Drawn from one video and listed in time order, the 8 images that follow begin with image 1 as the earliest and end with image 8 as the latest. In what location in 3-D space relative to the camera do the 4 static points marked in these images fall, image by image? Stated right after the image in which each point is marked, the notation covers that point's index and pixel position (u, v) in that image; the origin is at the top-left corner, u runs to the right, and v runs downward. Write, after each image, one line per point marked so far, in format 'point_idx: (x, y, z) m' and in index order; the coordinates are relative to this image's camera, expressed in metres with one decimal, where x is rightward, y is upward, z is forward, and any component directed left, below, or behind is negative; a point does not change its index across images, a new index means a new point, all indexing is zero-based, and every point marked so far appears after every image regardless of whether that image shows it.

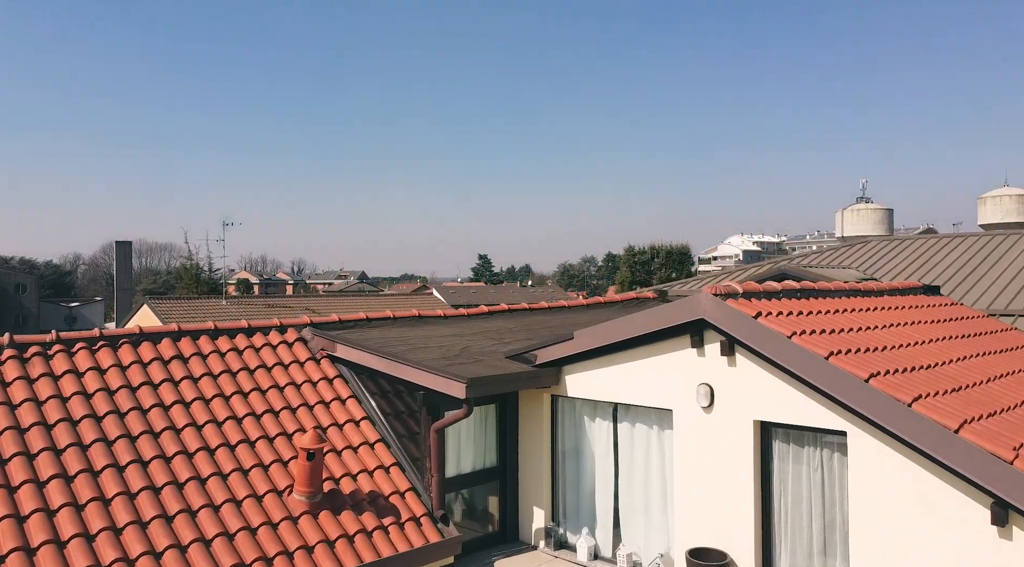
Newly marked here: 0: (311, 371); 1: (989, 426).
0: (-2.9, -1.3, +11.9) m
1: (+4.8, -1.4, +8.3) m
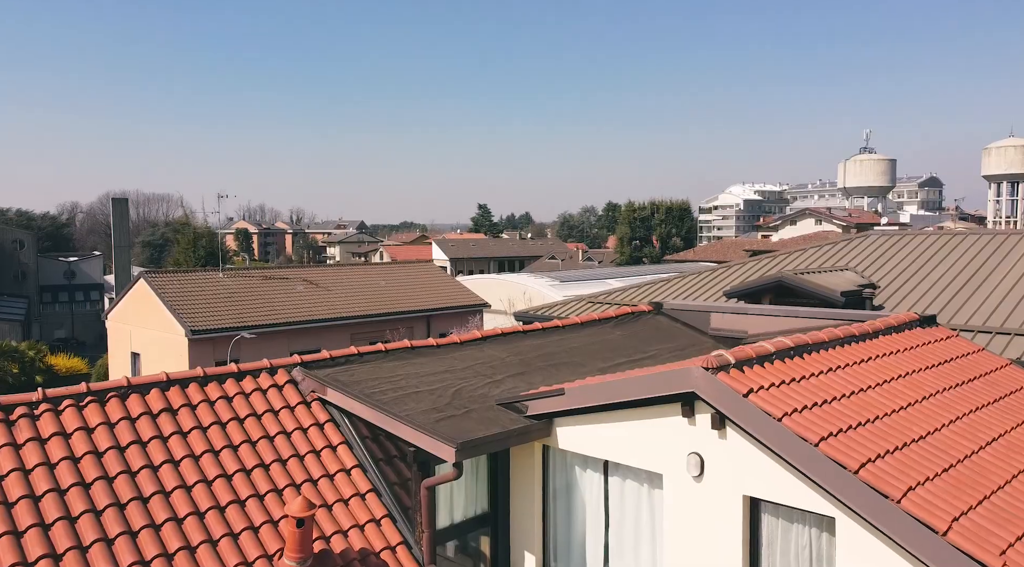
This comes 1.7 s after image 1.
0: (-3.1, -2.0, +11.9) m
1: (+4.7, -2.4, +8.3) m
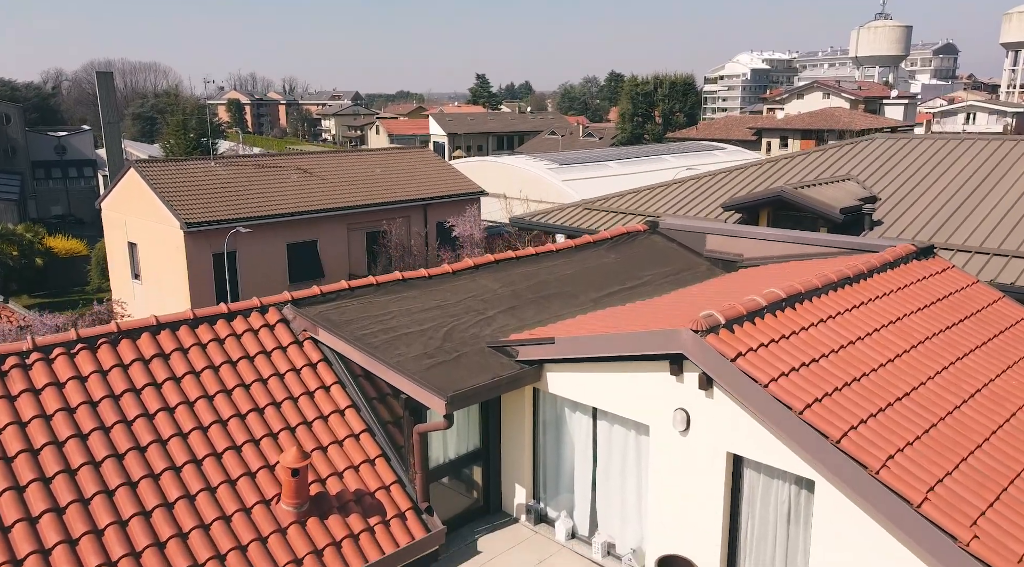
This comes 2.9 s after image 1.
0: (-3.2, -1.1, +12.0) m
1: (+4.6, -2.1, +8.5) m
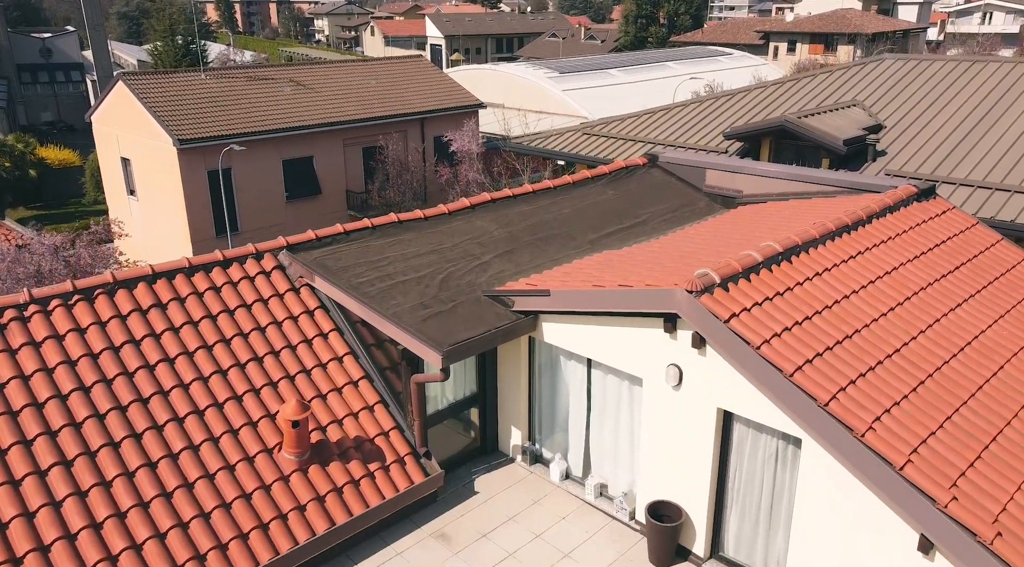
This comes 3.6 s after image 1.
0: (-3.2, -0.3, +12.1) m
1: (+4.5, -1.8, +8.7) m
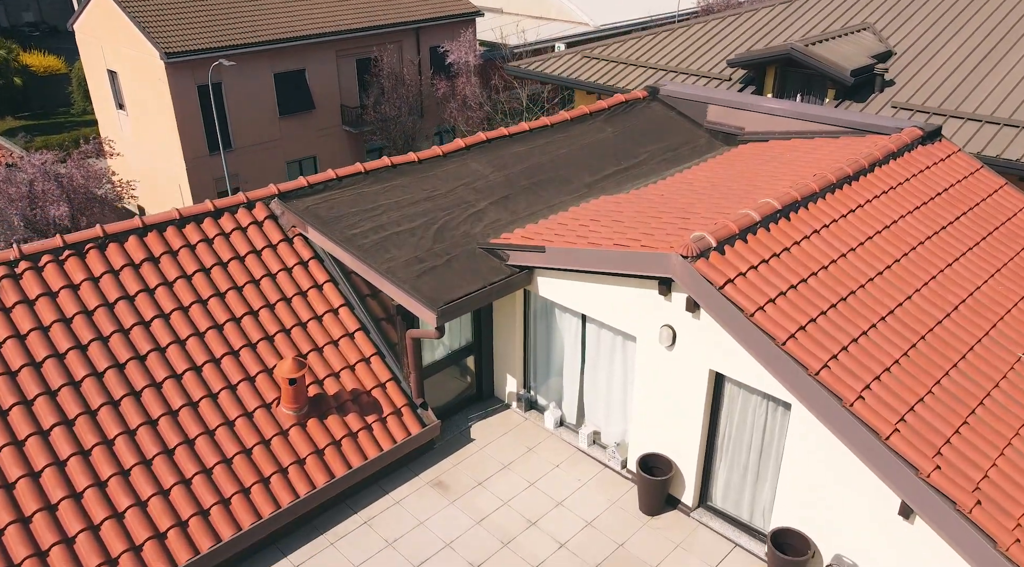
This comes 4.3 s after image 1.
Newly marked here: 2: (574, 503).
0: (-3.3, +0.4, +12.0) m
1: (+4.4, -1.4, +8.8) m
2: (+0.8, -3.0, +11.0) m
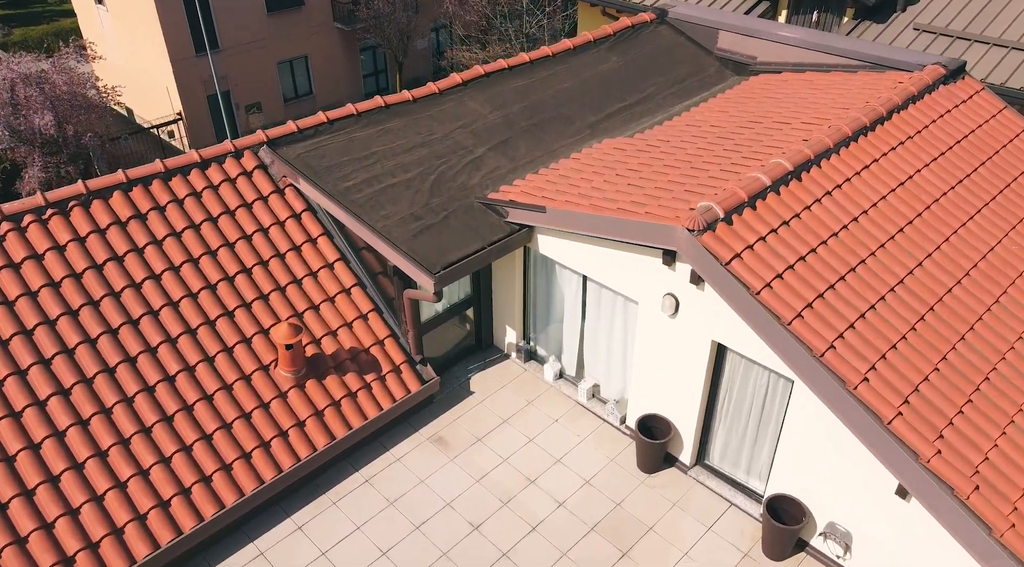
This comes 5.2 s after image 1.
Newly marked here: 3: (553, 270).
0: (-3.3, +1.1, +11.6) m
1: (+4.4, -1.2, +8.8) m
2: (+0.8, -2.4, +11.2) m
3: (+0.6, +0.2, +11.4) m
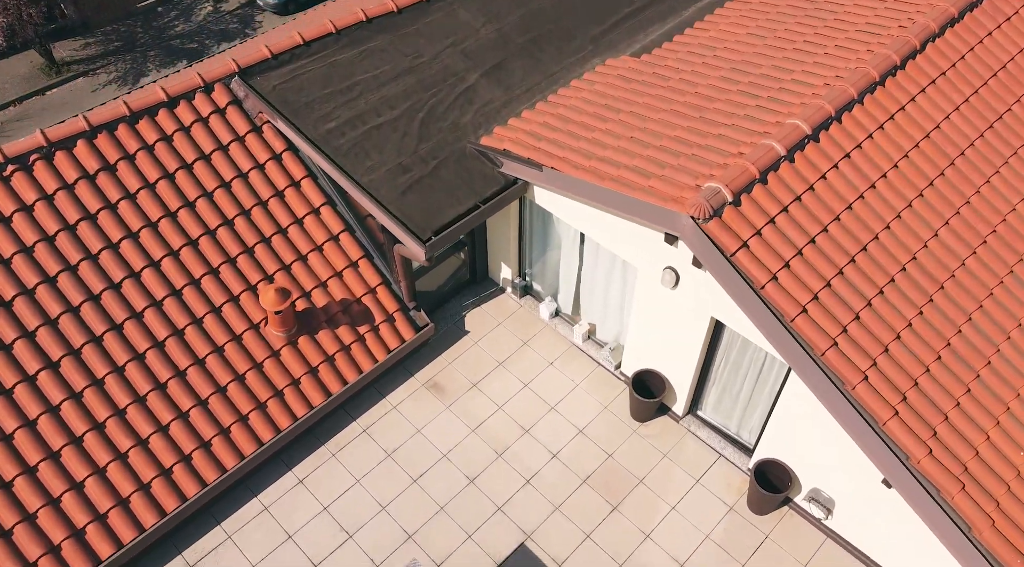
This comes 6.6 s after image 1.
0: (-3.4, +1.8, +10.8) m
1: (+4.4, -1.2, +8.7) m
2: (+0.8, -1.7, +11.3) m
3: (+0.5, +0.9, +10.9) m
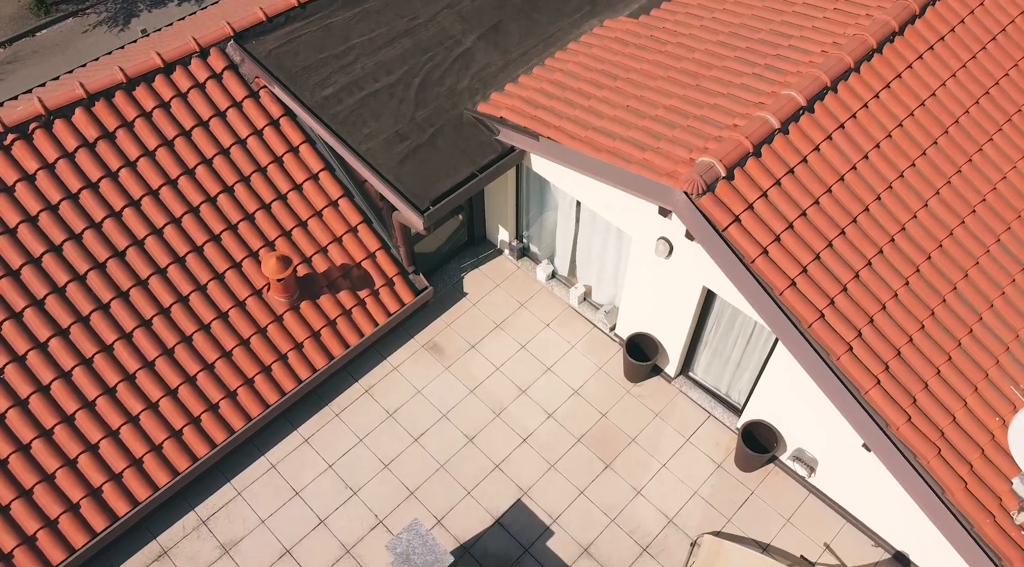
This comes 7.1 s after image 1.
0: (-3.4, +2.2, +10.8) m
1: (+4.3, -0.9, +9.0) m
2: (+0.7, -1.2, +11.6) m
3: (+0.5, +1.4, +11.0) m
